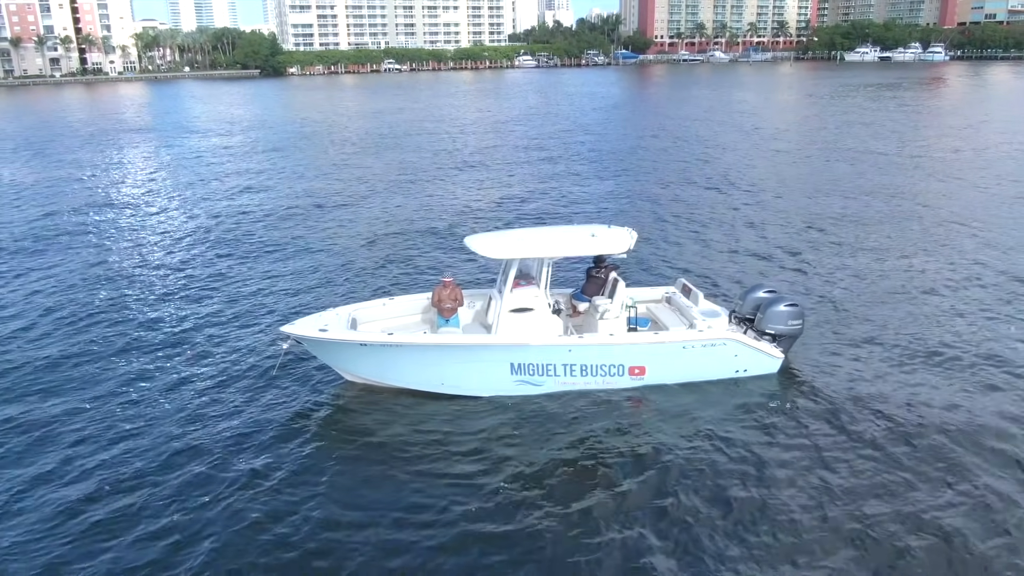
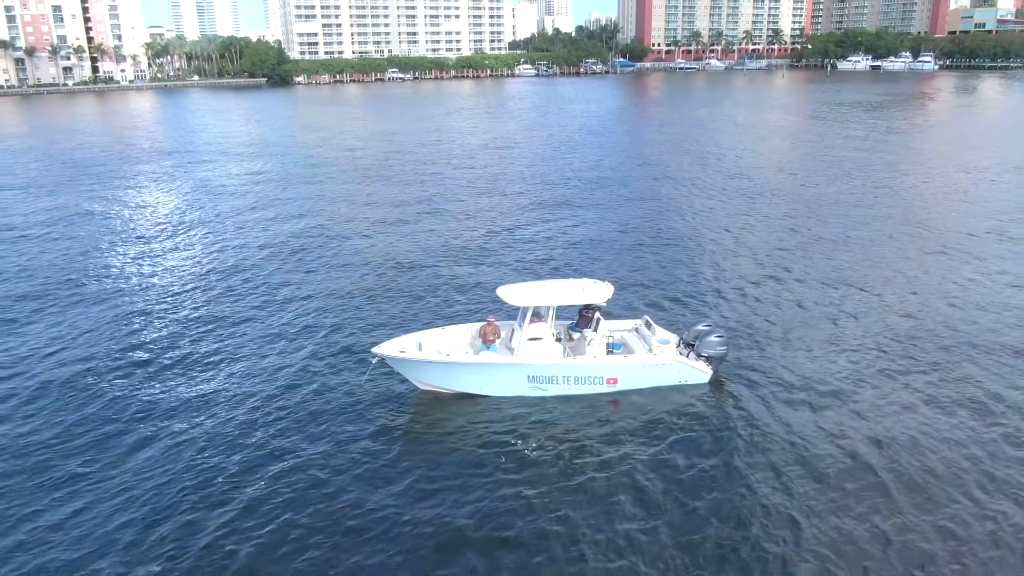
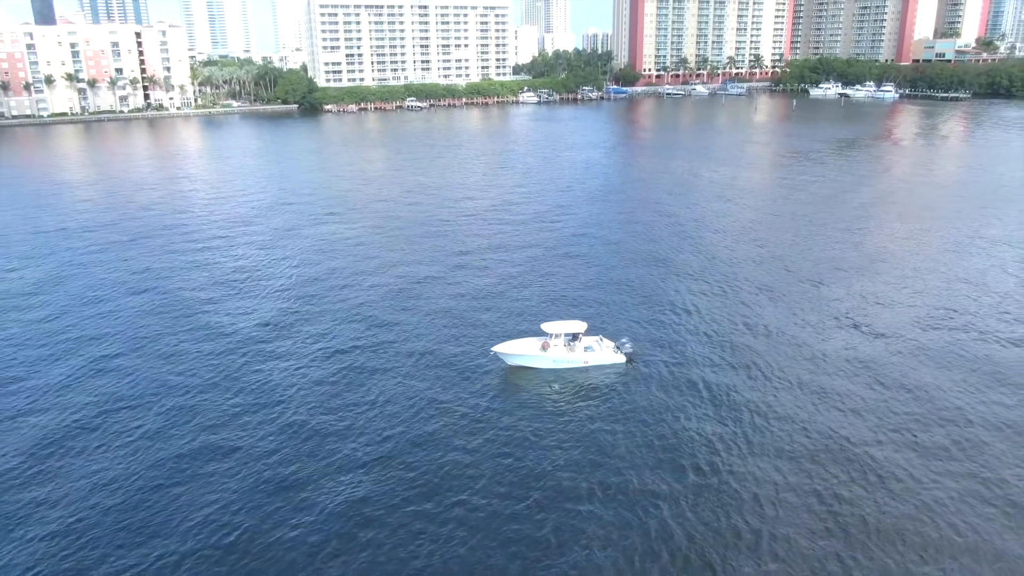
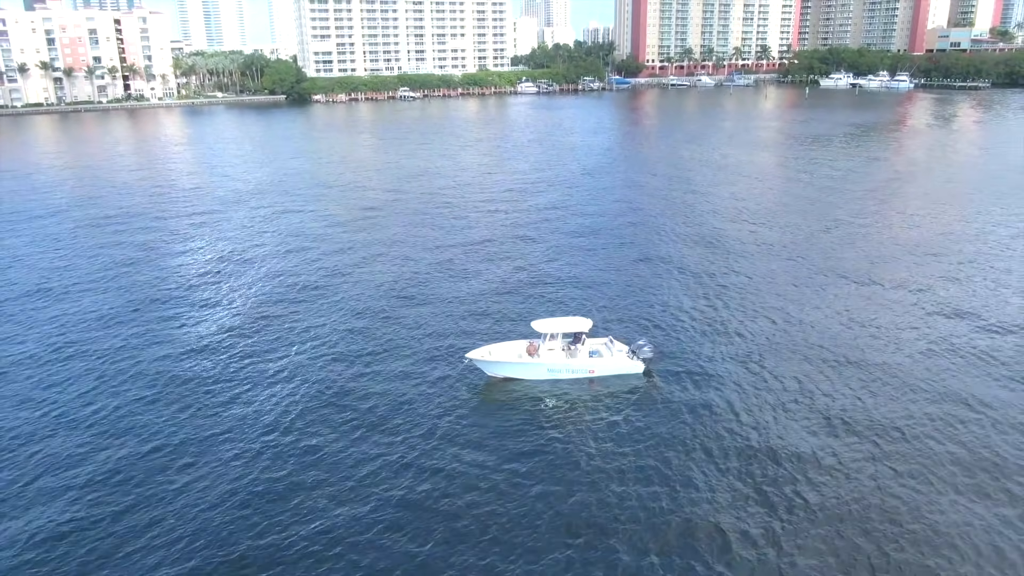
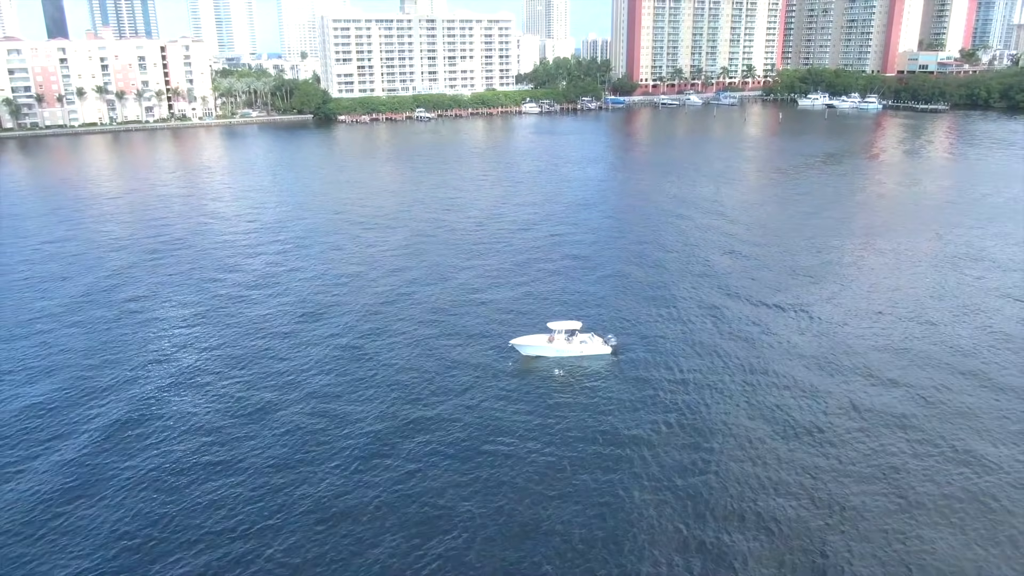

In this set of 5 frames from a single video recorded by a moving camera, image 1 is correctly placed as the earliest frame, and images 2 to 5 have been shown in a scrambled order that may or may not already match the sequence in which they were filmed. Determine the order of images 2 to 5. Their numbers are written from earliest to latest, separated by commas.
2, 4, 3, 5
